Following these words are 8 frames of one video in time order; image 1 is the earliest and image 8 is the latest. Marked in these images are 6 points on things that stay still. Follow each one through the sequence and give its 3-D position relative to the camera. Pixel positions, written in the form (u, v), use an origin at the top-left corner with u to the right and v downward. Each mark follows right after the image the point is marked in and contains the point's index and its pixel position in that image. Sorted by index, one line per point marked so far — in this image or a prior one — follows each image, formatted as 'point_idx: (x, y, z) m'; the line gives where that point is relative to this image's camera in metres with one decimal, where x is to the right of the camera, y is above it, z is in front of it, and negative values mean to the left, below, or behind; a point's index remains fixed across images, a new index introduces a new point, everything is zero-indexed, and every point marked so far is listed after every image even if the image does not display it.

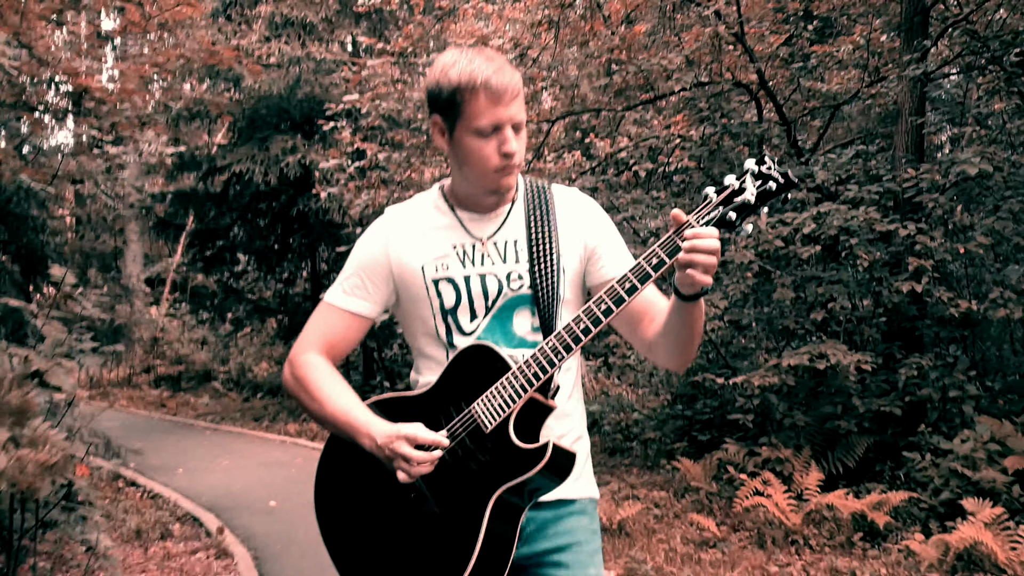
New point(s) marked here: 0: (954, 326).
0: (+2.7, -0.2, +6.7) m
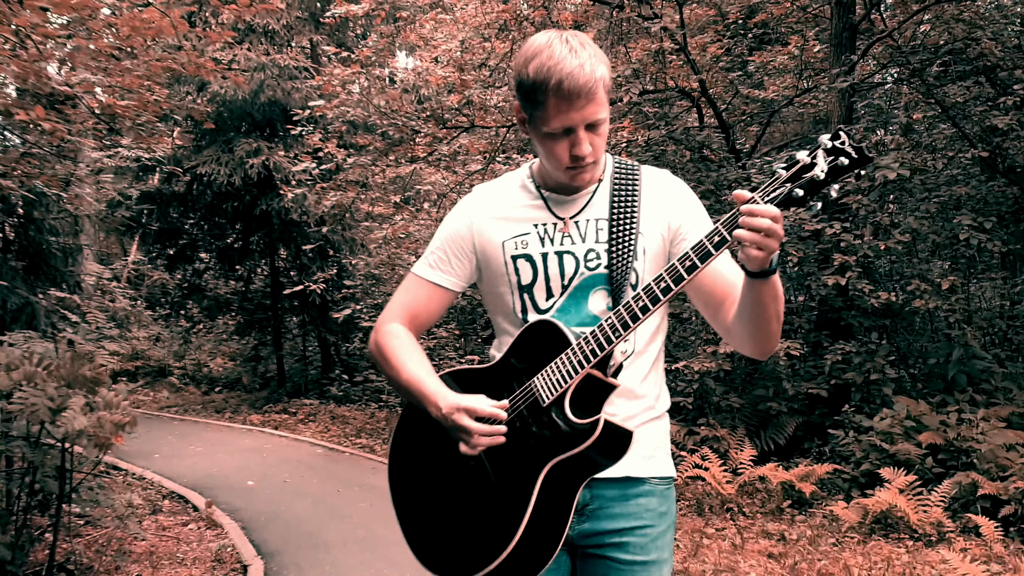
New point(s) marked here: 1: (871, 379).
0: (+2.4, -0.2, +7.3) m
1: (+2.4, -0.6, +7.2) m
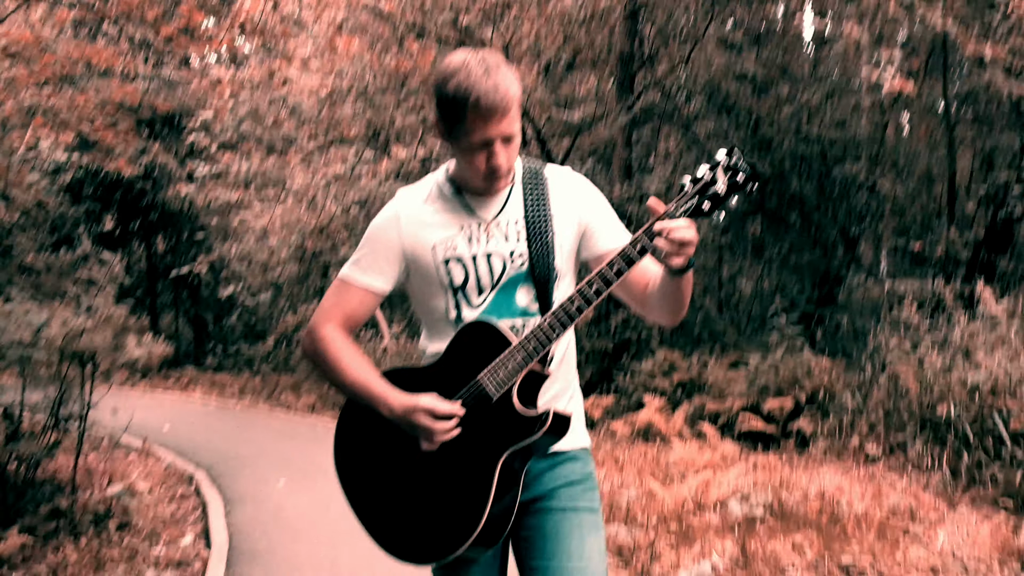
0: (+1.3, 0.0, +10.0) m
1: (+1.2, -0.4, +9.9) m
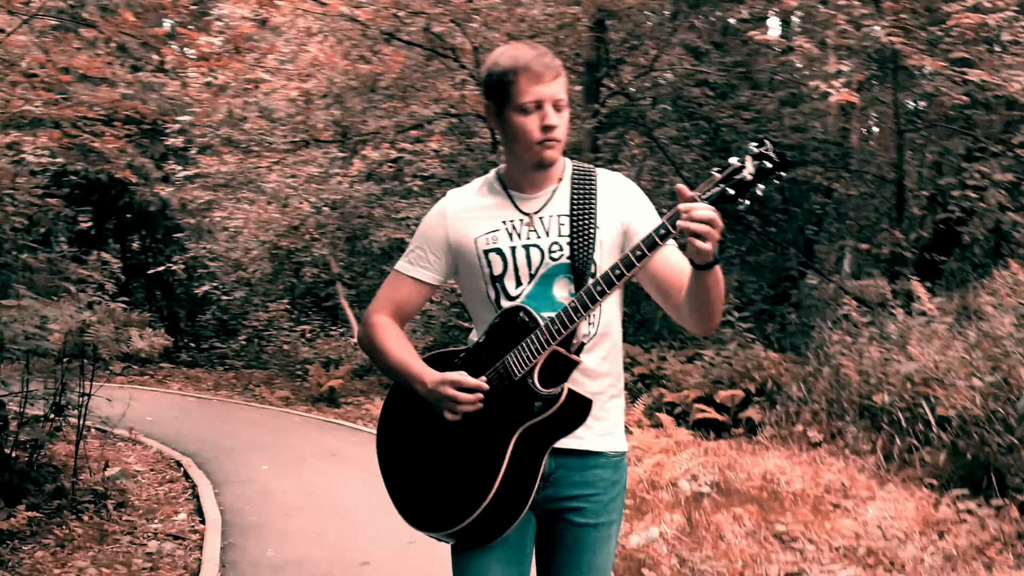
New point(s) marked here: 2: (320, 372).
0: (+0.9, 0.0, +10.5) m
1: (+0.9, -0.4, +10.4) m
2: (-2.2, -1.0, +12.8) m
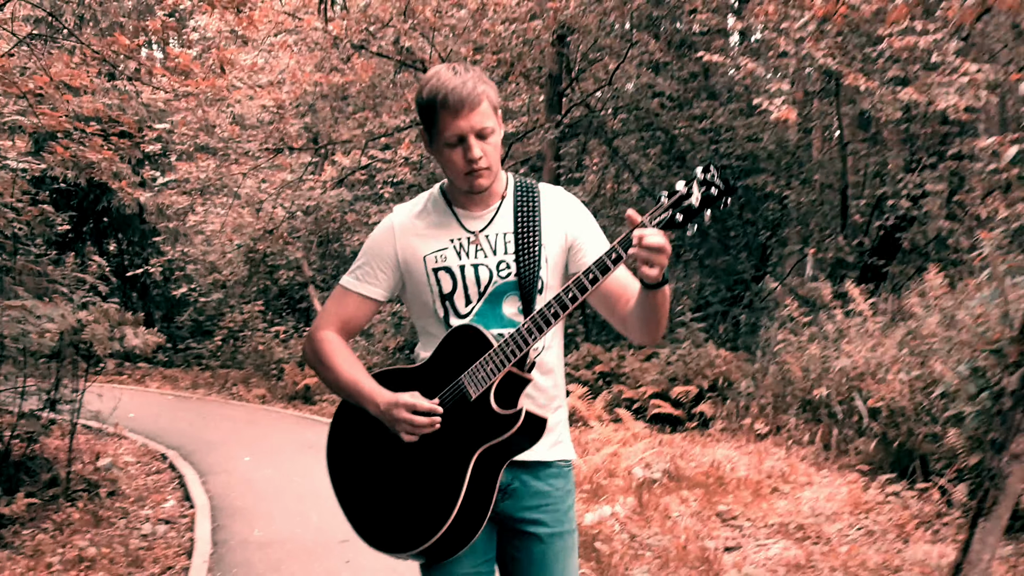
0: (+0.6, 0.0, +11.1) m
1: (+0.6, -0.4, +11.0) m
2: (-2.6, -1.0, +13.3) m
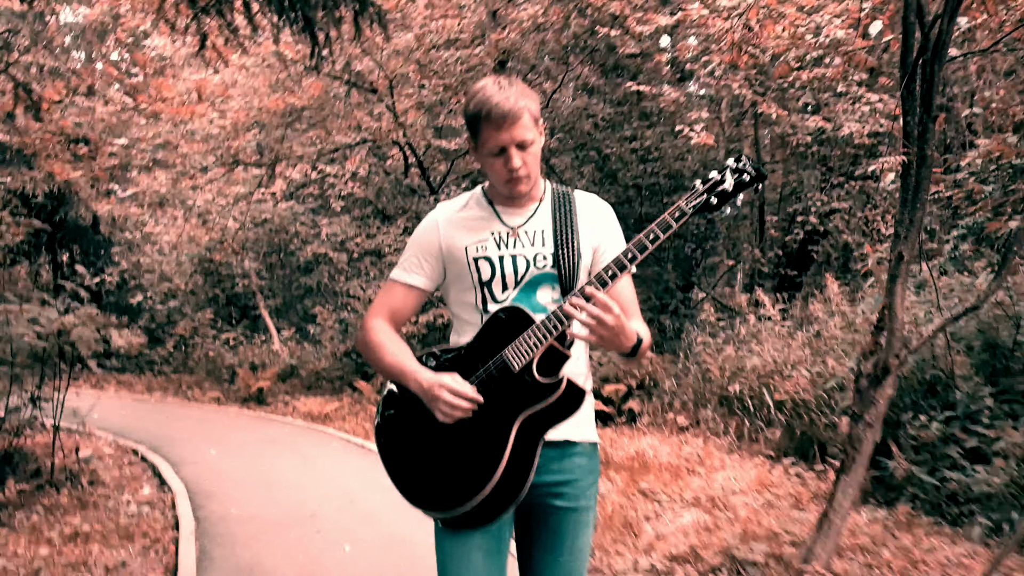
0: (0.0, -0.1, +11.9) m
1: (0.0, -0.5, +11.8) m
2: (-3.4, -1.1, +13.9) m
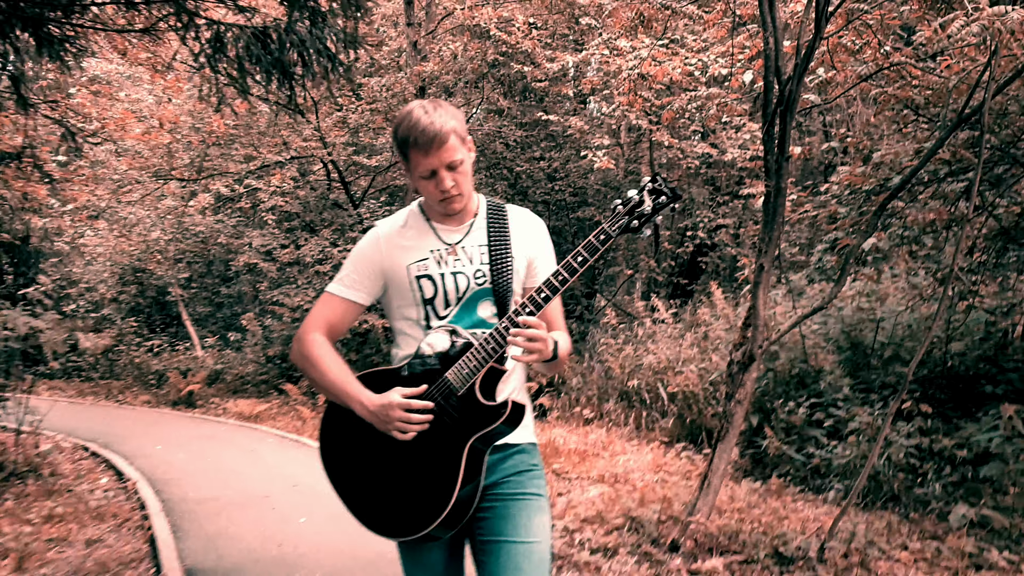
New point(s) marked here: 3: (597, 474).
0: (-0.9, -0.2, +12.8) m
1: (-1.0, -0.6, +12.7) m
2: (-4.5, -1.2, +14.5) m
3: (+0.6, -1.3, +7.6) m
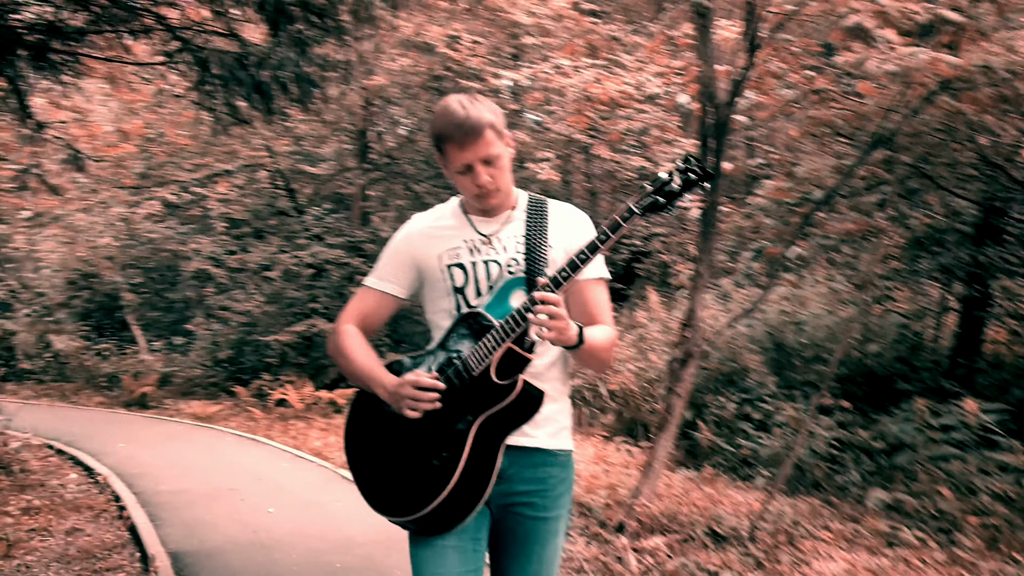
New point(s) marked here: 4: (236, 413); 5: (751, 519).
0: (-1.6, -0.3, +13.3) m
1: (-1.6, -0.7, +13.2) m
2: (-5.3, -1.3, +14.7) m
3: (+0.2, -1.3, +8.2) m
4: (-3.2, -1.4, +12.5) m
5: (+1.5, -1.4, +6.6) m
